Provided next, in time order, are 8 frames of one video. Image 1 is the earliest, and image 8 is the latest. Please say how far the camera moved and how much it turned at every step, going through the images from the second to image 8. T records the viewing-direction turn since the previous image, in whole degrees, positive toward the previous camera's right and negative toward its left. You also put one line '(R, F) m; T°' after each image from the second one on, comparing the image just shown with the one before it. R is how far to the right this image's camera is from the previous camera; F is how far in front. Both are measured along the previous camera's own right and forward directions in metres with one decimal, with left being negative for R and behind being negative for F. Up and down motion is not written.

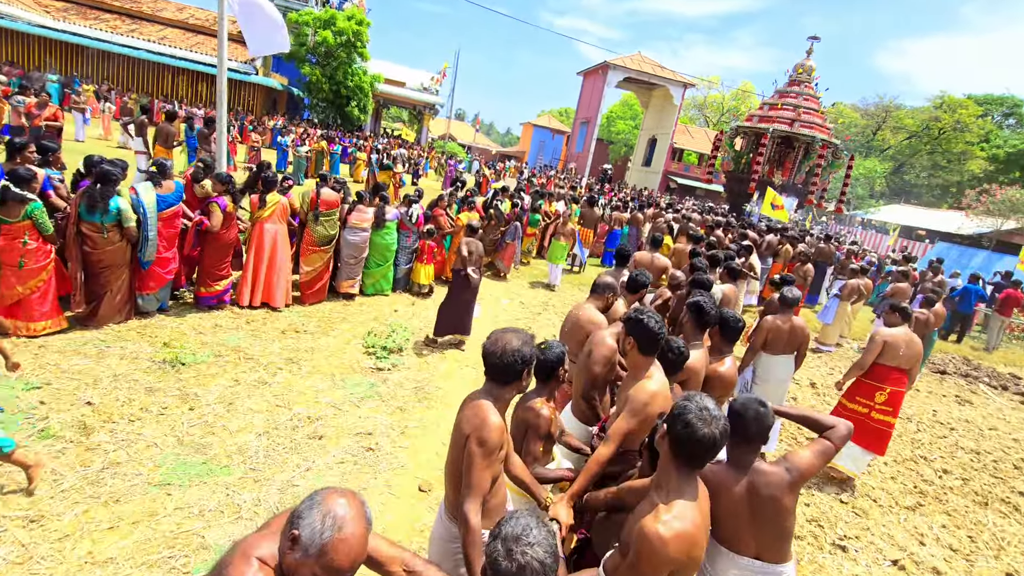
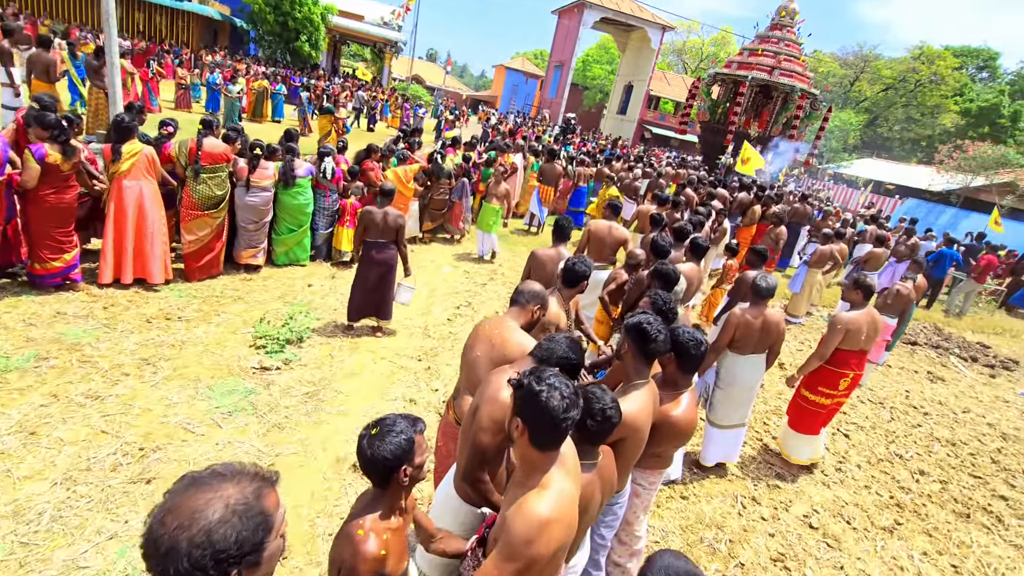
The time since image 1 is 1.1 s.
(+0.5, +1.1) m; +3°
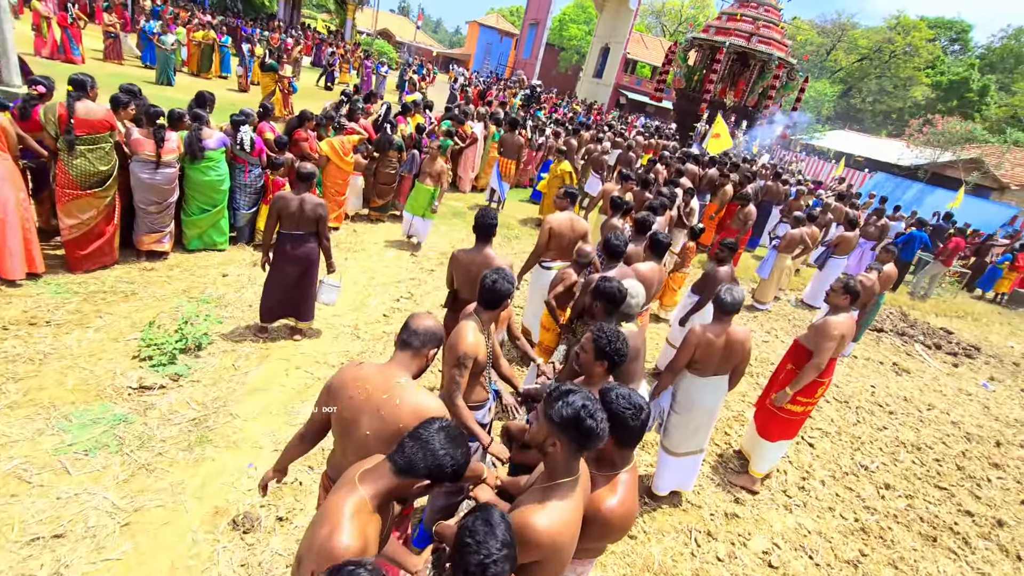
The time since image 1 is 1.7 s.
(+0.4, +0.7) m; +3°
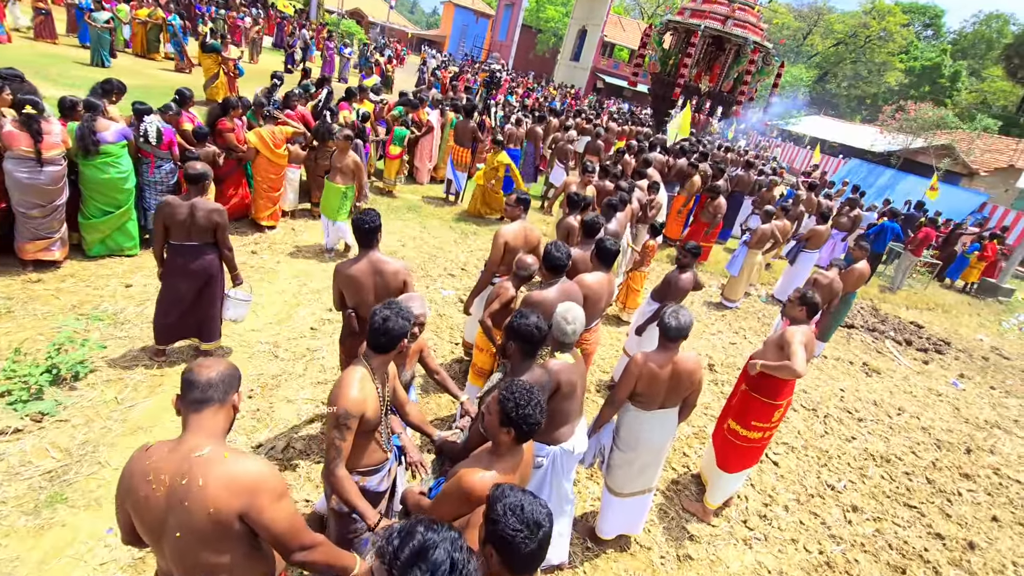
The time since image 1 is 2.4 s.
(+0.4, +0.6) m; +2°
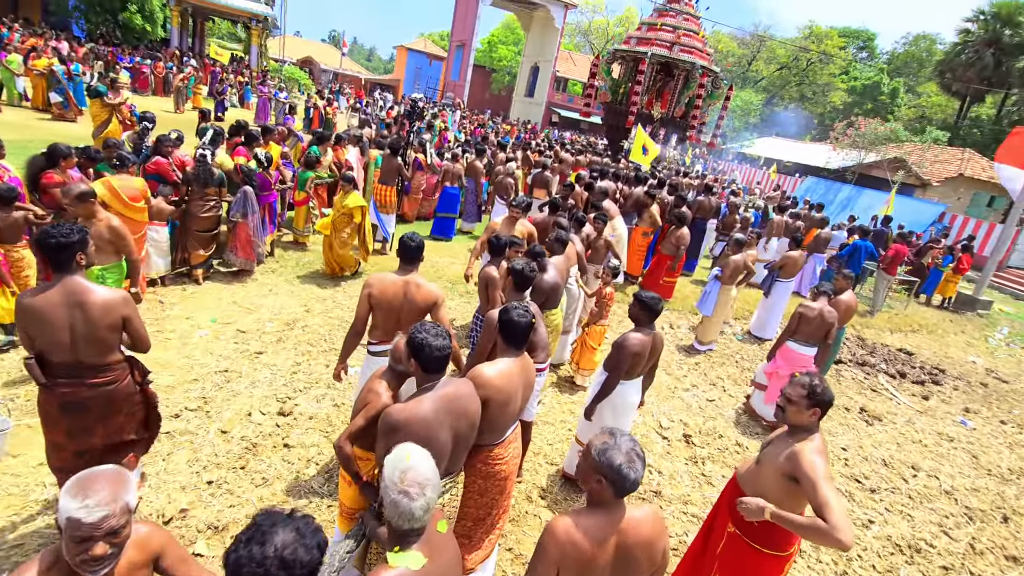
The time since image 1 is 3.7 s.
(+0.6, +1.3) m; +3°
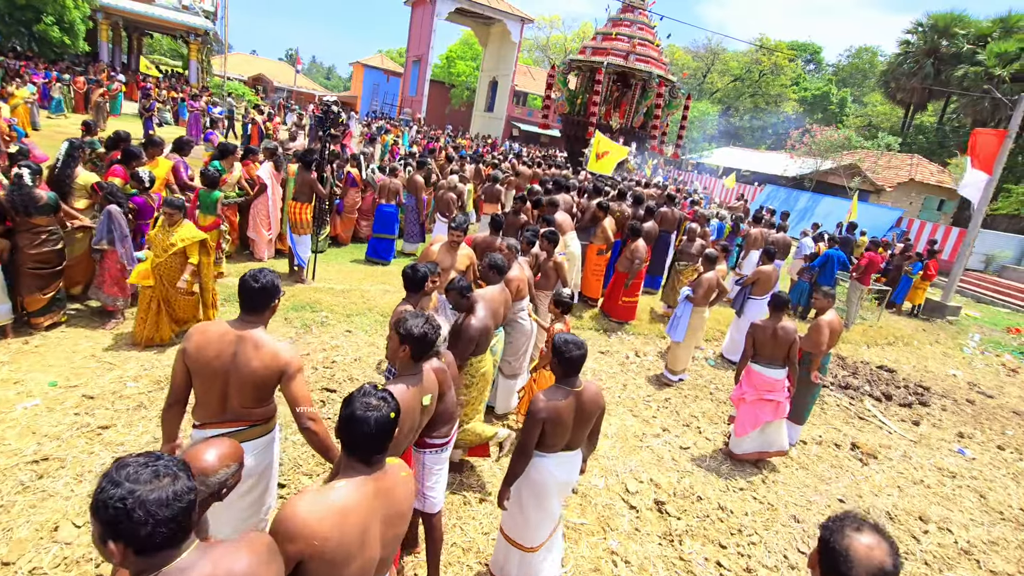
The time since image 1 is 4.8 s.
(+0.4, +1.1) m; +3°
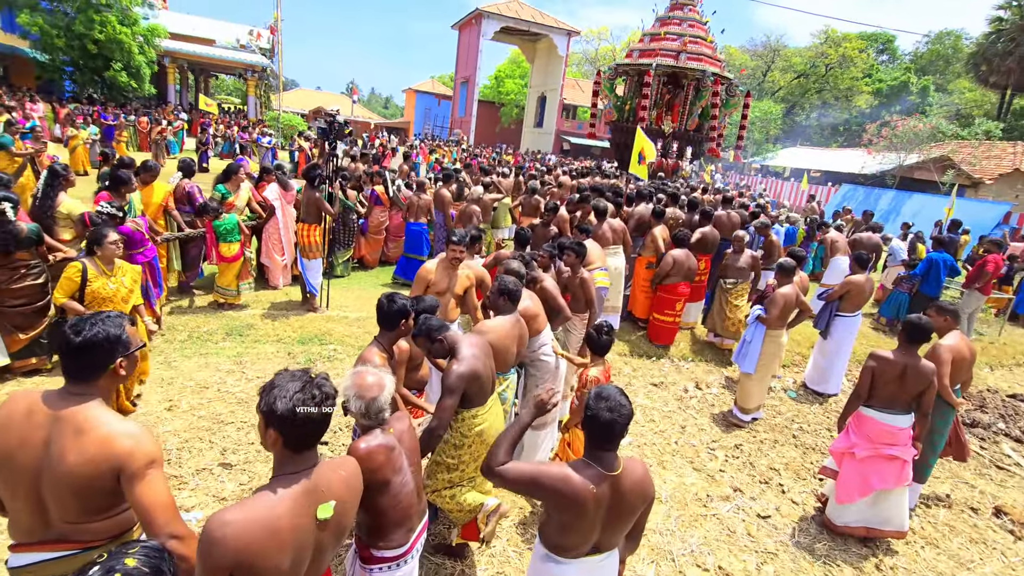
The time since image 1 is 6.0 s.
(+0.3, +1.0) m; -6°
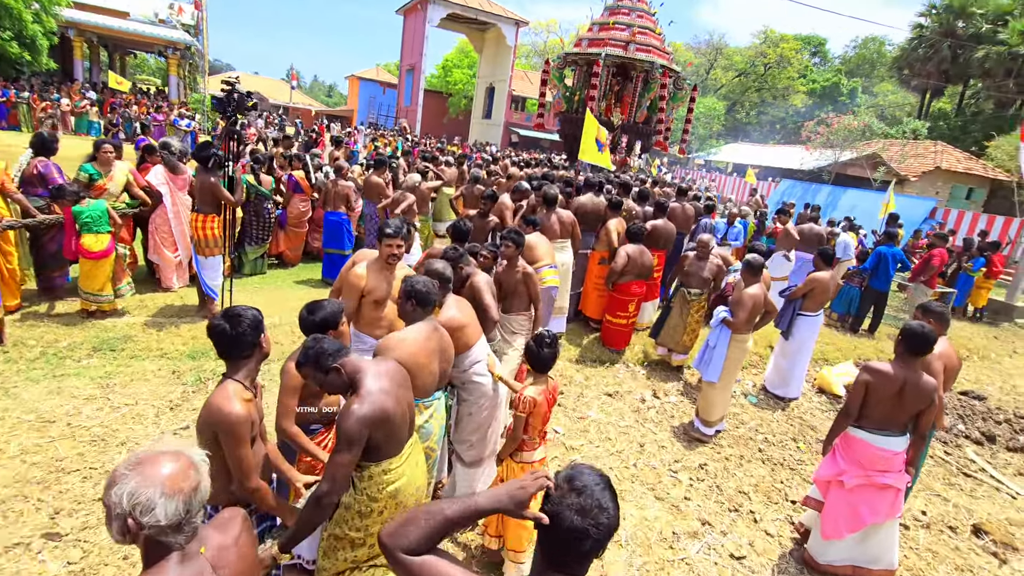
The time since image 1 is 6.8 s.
(+0.2, +0.8) m; +6°
